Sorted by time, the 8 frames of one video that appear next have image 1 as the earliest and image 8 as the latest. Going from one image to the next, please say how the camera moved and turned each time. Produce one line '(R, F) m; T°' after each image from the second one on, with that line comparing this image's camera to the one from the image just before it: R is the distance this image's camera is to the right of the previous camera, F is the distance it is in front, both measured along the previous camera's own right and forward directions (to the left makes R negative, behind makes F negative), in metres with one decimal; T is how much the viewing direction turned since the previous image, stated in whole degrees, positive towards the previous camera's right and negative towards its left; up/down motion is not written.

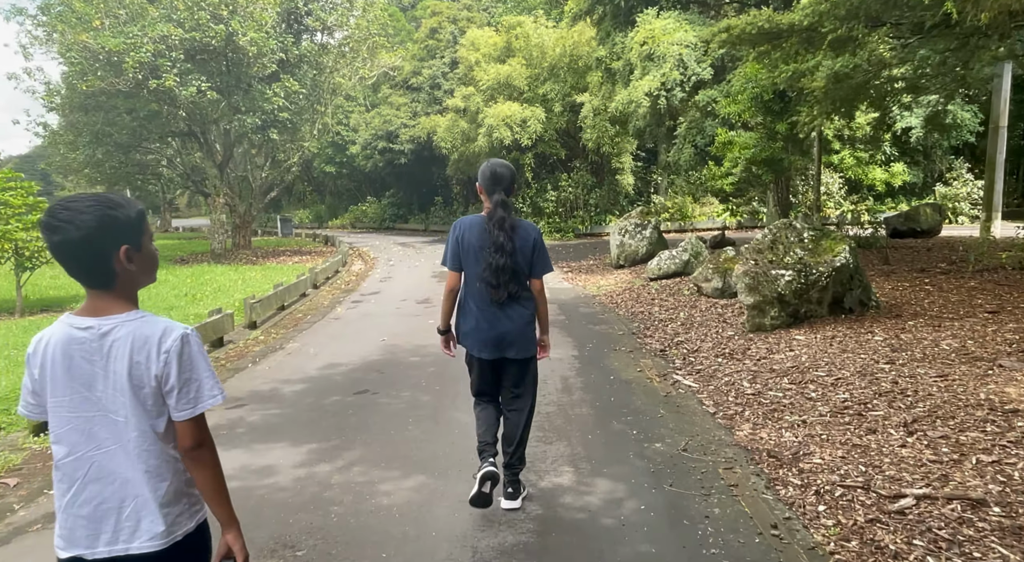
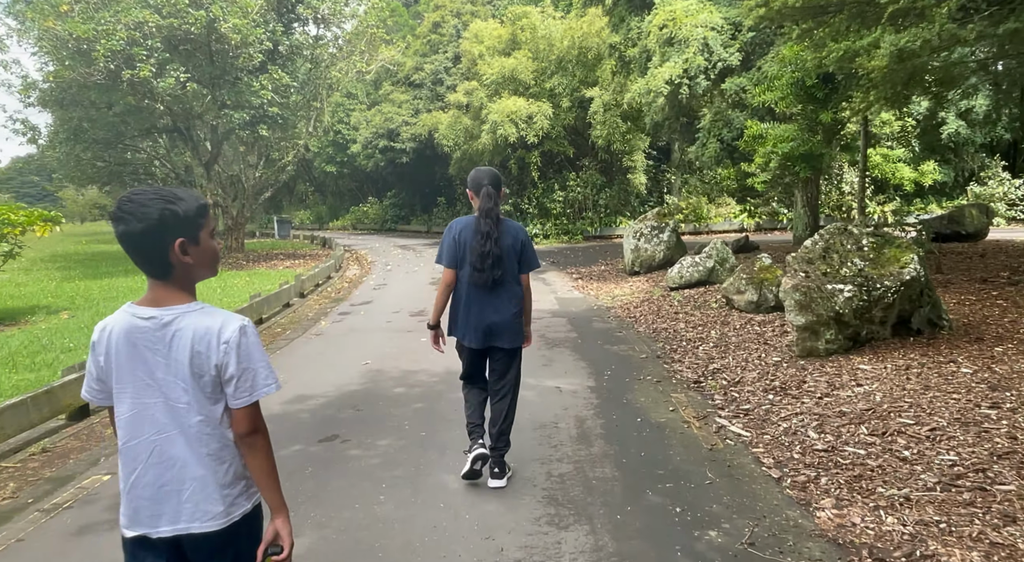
(0.0, +1.2) m; 0°
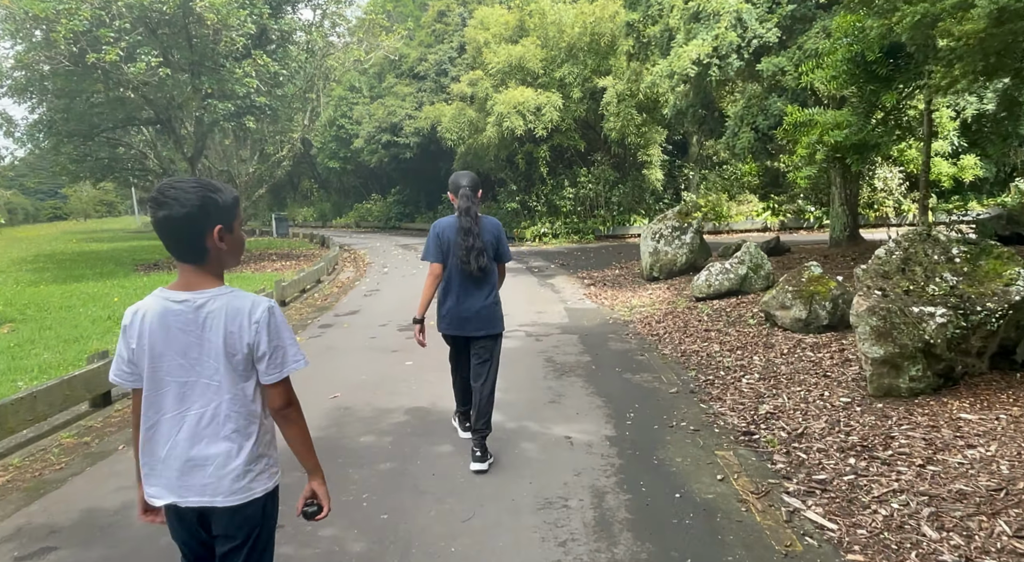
(+0.1, +1.4) m; -1°
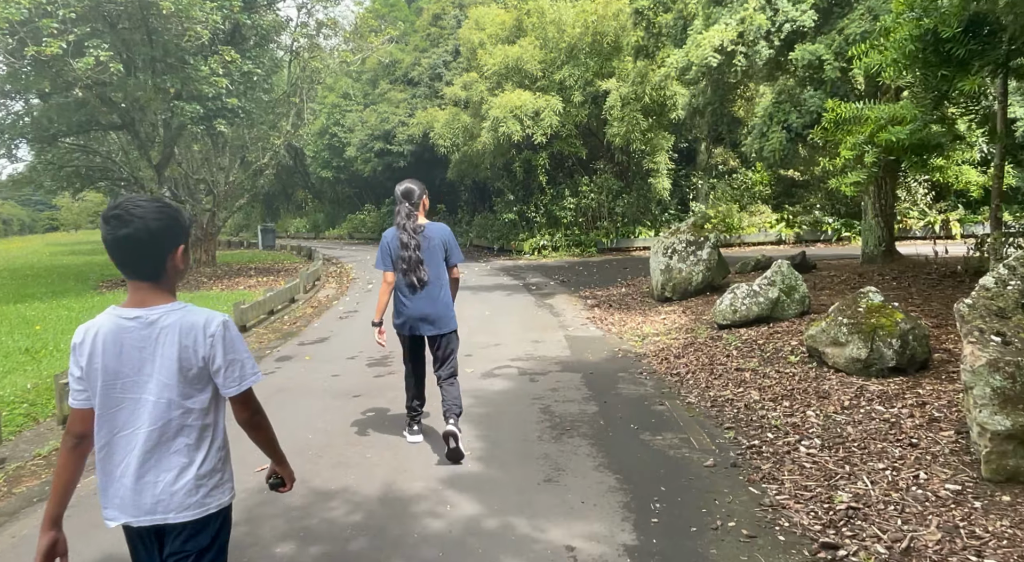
(+0.1, +1.4) m; 0°
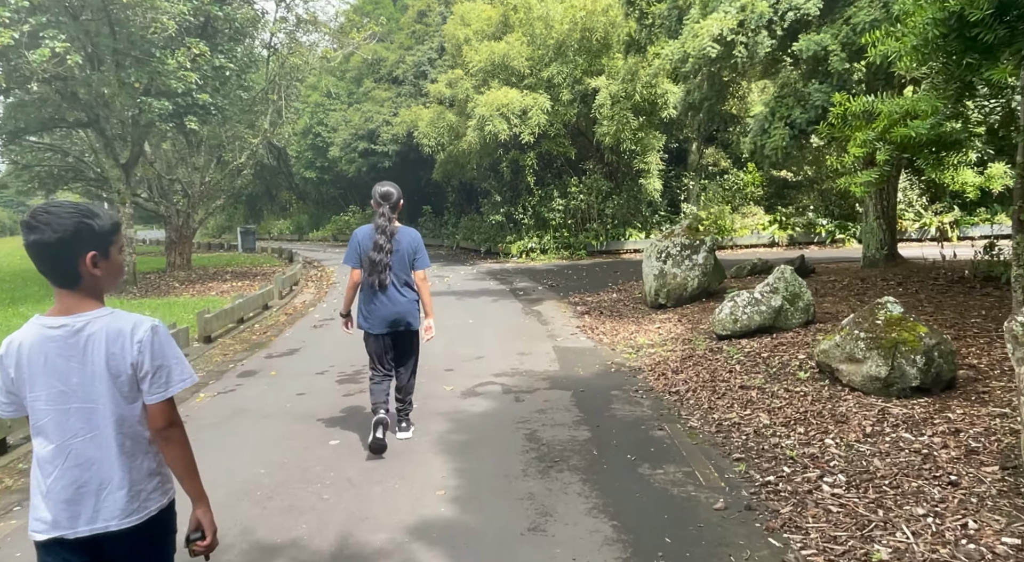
(+0.1, +0.6) m; +1°
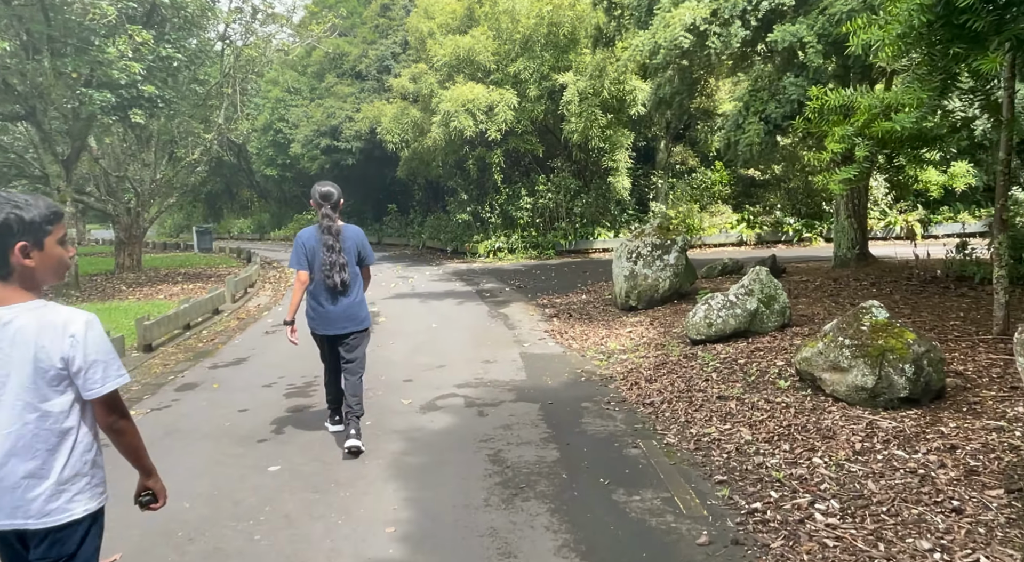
(+0.1, +0.5) m; +3°
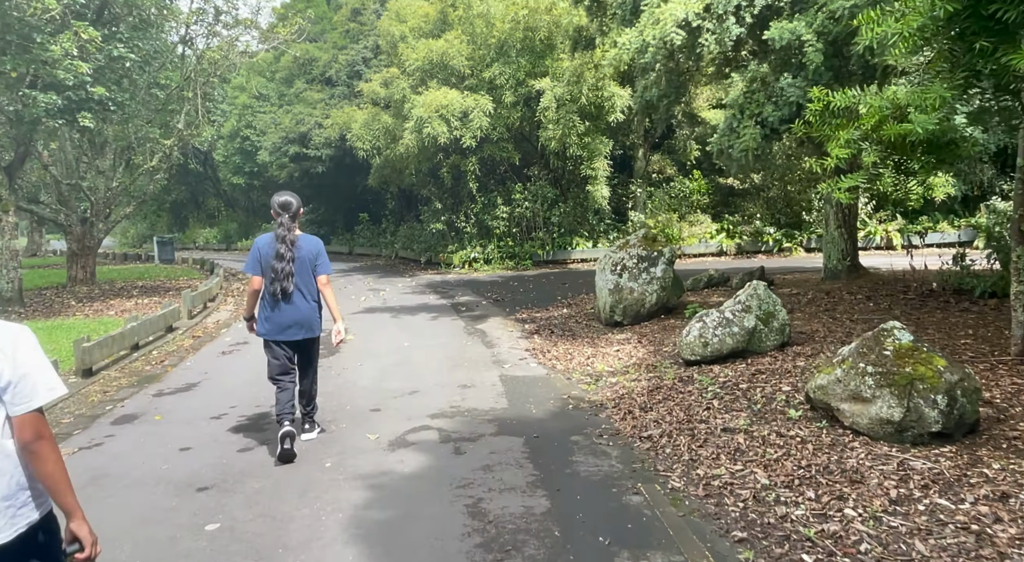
(0.0, +0.6) m; +2°
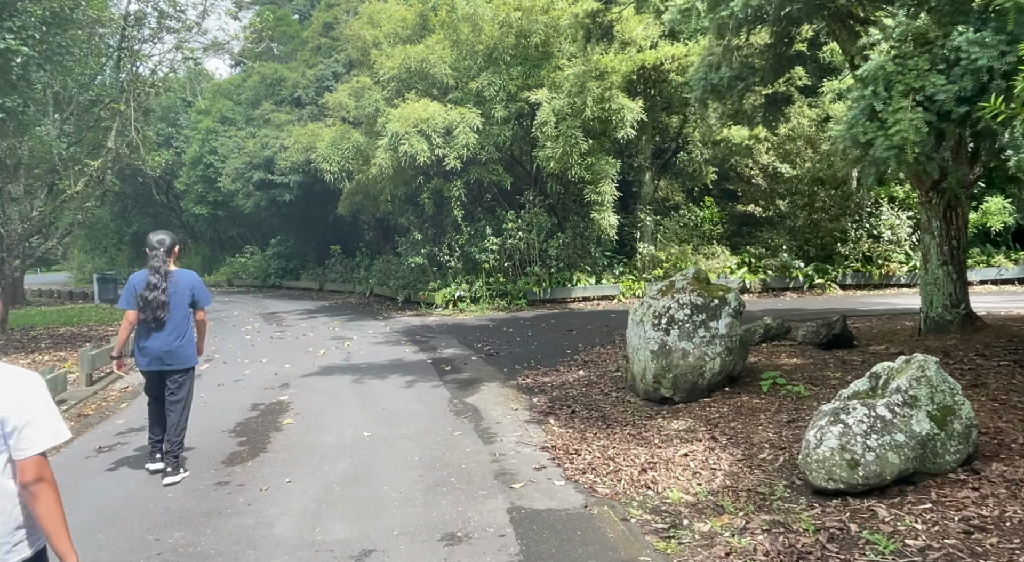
(-0.2, +2.8) m; +1°
